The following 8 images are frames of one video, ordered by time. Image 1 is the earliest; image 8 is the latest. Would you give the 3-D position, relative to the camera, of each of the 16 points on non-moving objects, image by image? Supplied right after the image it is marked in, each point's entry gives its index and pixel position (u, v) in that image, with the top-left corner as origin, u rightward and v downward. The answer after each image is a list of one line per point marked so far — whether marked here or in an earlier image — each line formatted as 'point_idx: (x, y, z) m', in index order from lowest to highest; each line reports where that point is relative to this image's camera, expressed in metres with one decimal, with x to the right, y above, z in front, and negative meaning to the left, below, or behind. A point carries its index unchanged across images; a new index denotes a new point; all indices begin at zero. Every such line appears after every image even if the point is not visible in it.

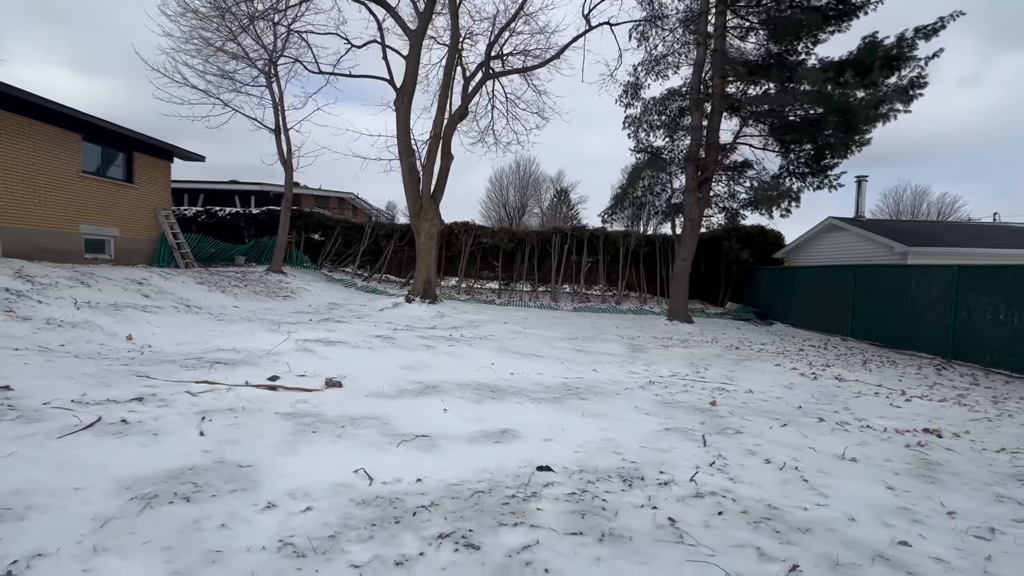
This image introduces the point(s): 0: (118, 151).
0: (-10.3, +3.6, +12.3) m
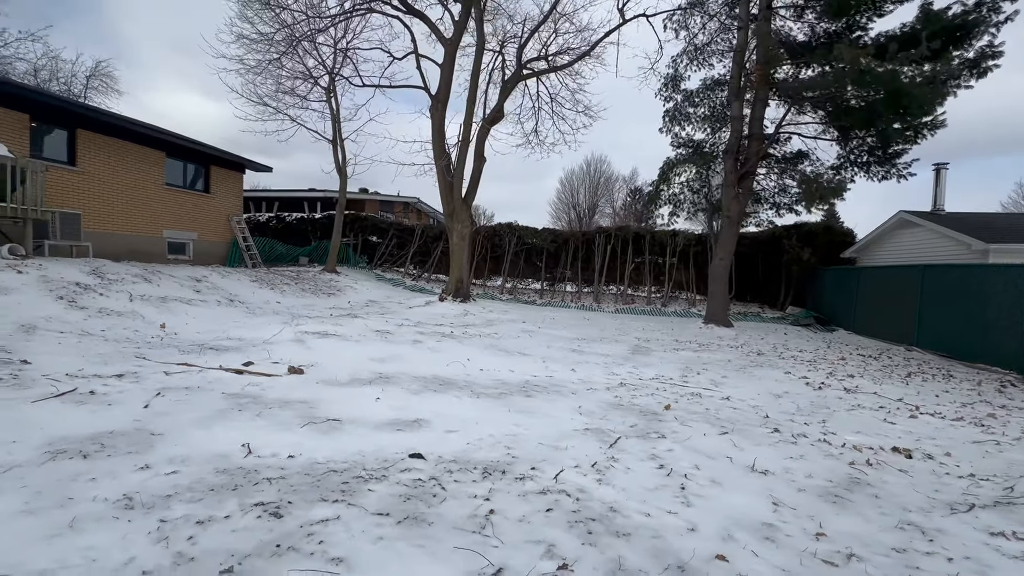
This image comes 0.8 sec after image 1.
0: (-9.4, +3.7, +14.1) m
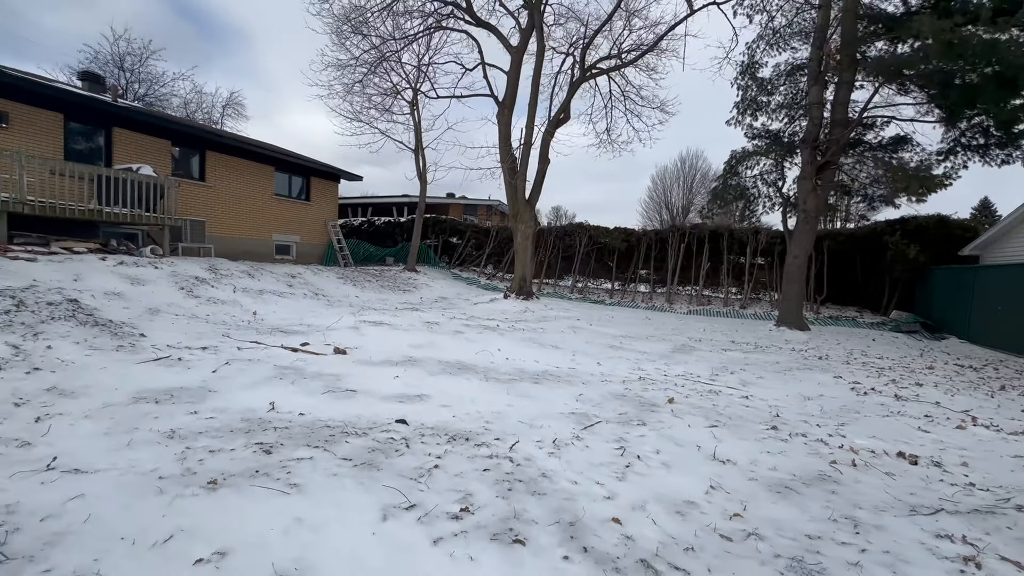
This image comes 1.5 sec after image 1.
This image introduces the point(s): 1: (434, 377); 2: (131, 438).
0: (-7.2, +3.8, +16.1) m
1: (-0.9, -1.0, +5.1) m
2: (-2.5, -1.0, +3.1) m
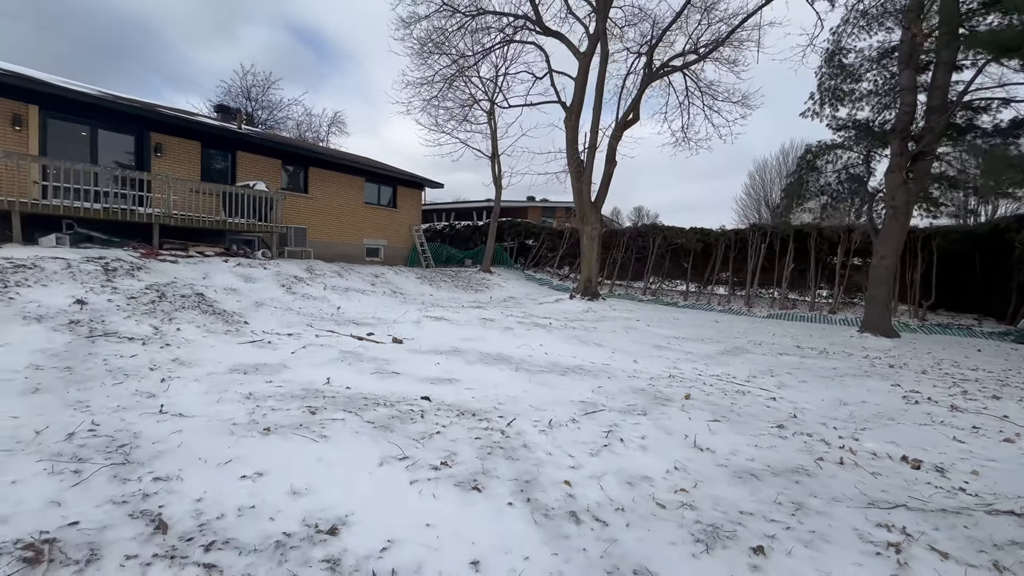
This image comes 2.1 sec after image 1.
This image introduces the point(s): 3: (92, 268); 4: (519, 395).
0: (-4.6, +3.8, +17.7) m
1: (-0.5, -0.9, +5.8) m
2: (-2.5, -0.9, +4.1) m
3: (-6.6, +0.3, +7.3) m
4: (+0.1, -1.1, +4.7) m
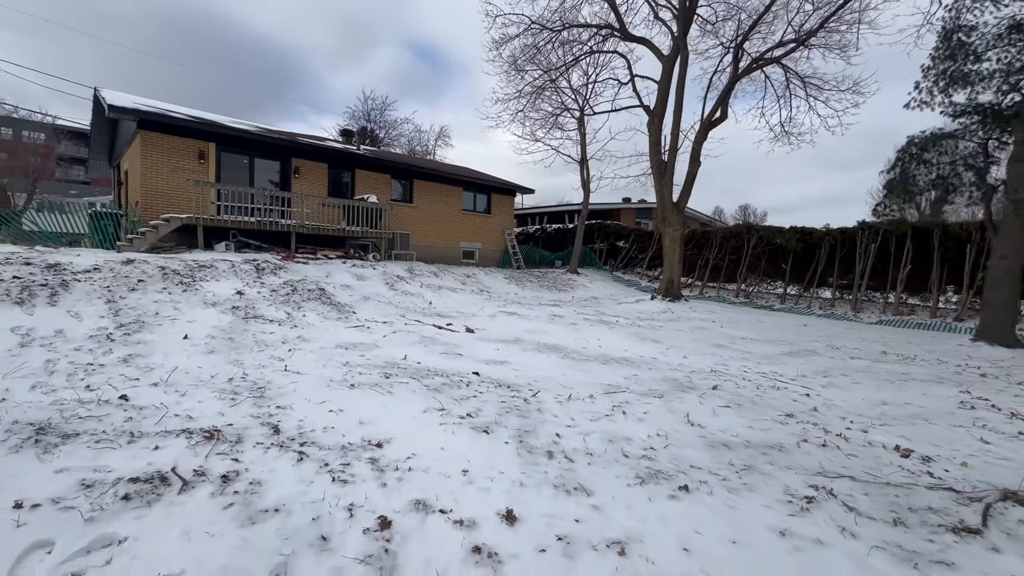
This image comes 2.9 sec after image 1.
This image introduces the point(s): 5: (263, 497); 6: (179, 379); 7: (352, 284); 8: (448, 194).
0: (-1.1, +3.8, +19.3) m
1: (+0.2, -0.9, +6.7) m
2: (-2.2, -0.9, +5.5) m
3: (-5.4, +0.4, +9.5) m
4: (+0.5, -1.0, +5.5) m
5: (-1.4, -1.1, +2.6) m
6: (-3.2, -0.9, +4.5) m
7: (-3.6, +0.1, +10.6) m
8: (-2.4, +3.6, +17.7) m
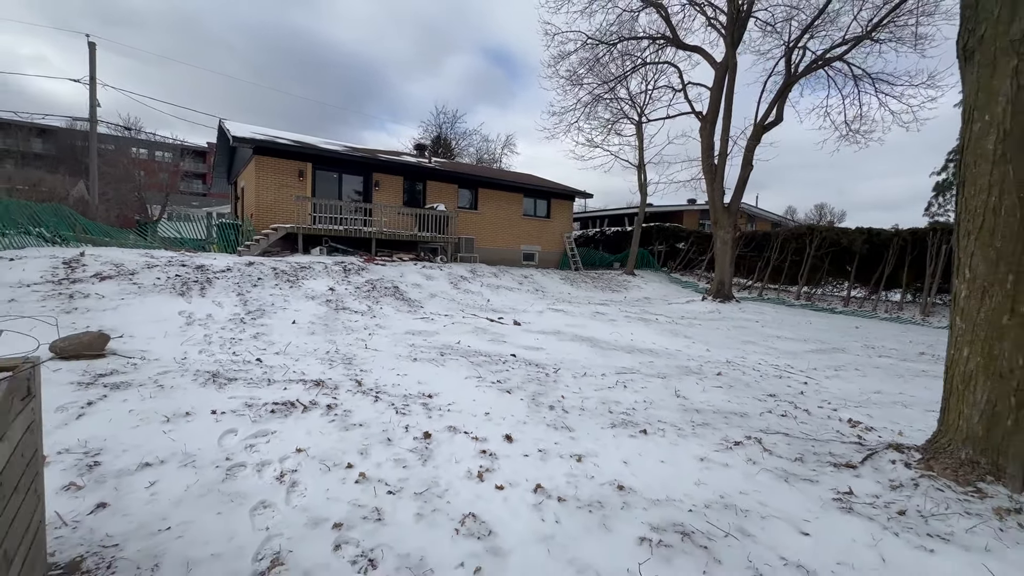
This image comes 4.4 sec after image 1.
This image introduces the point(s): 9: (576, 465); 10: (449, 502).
0: (+1.4, +3.8, +20.4) m
1: (+0.8, -0.9, +7.7) m
2: (-1.7, -0.8, +6.9) m
3: (-4.2, +0.5, +11.4) m
4: (+0.9, -1.0, +6.5) m
5: (-1.3, -1.1, +3.9) m
6: (-2.9, -0.8, +6.2) m
7: (-2.4, +0.1, +12.2) m
8: (-0.1, +3.6, +19.0) m
9: (+0.4, -1.2, +3.2) m
10: (-0.4, -1.3, +2.8) m
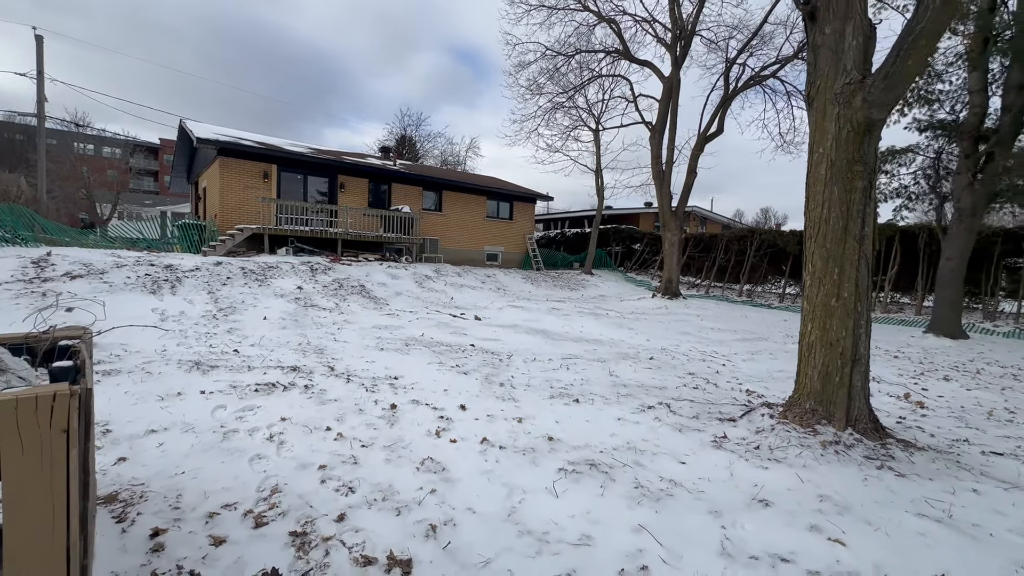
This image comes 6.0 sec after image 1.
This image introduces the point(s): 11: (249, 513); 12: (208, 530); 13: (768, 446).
0: (-0.2, +3.9, +21.2) m
1: (+0.1, -0.8, +8.5) m
2: (-2.4, -0.8, +7.5) m
3: (-5.2, +0.5, +11.8) m
4: (+0.3, -0.9, +7.3) m
5: (-1.8, -1.0, +4.5) m
6: (-3.5, -0.8, +6.7) m
7: (-3.4, +0.2, +12.8) m
8: (-1.6, +3.6, +19.7) m
9: (0.0, -1.2, +4.0) m
10: (-0.7, -1.2, +3.4) m
11: (-1.5, -1.2, +2.6) m
12: (-1.6, -1.3, +2.4) m
13: (+1.9, -1.2, +3.5) m
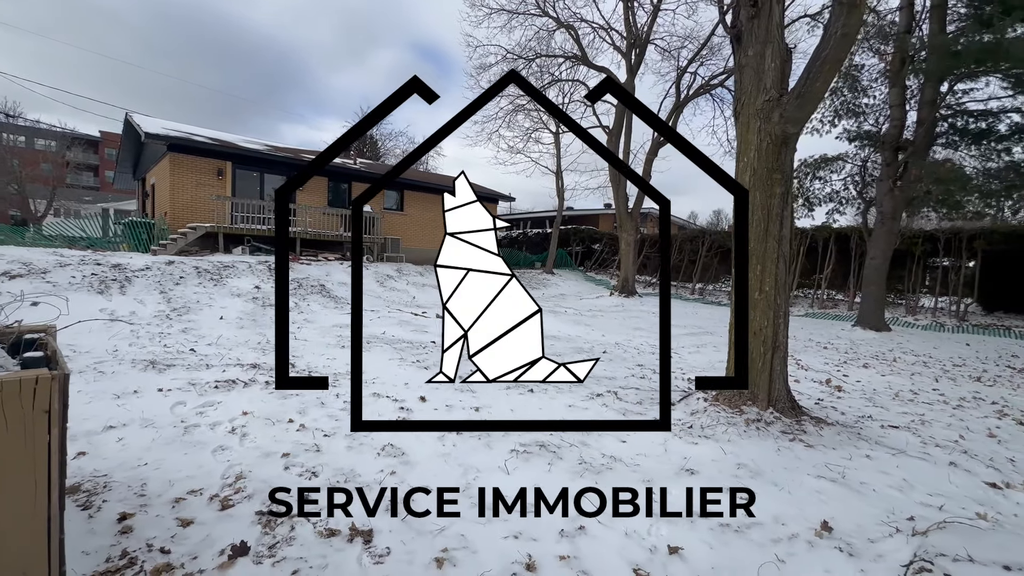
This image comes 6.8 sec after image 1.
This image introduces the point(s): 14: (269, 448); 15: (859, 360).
0: (-1.9, +3.9, +21.4) m
1: (-0.7, -0.8, +8.7) m
2: (-3.0, -0.8, +7.5) m
3: (-6.2, +0.5, +11.6) m
4: (-0.3, -0.9, +7.5) m
5: (-2.2, -1.0, +4.6) m
6: (-4.1, -0.8, +6.6) m
7: (-4.5, +0.2, +12.7) m
8: (-3.3, +3.6, +19.8) m
9: (-0.3, -1.1, +4.2) m
10: (-1.1, -1.2, +3.6) m
11: (-1.7, -1.2, +2.7) m
12: (-1.8, -1.2, +2.5) m
13: (+1.6, -1.1, +3.9) m
14: (-1.8, -1.2, +3.4) m
15: (+5.8, -1.2, +7.8) m
